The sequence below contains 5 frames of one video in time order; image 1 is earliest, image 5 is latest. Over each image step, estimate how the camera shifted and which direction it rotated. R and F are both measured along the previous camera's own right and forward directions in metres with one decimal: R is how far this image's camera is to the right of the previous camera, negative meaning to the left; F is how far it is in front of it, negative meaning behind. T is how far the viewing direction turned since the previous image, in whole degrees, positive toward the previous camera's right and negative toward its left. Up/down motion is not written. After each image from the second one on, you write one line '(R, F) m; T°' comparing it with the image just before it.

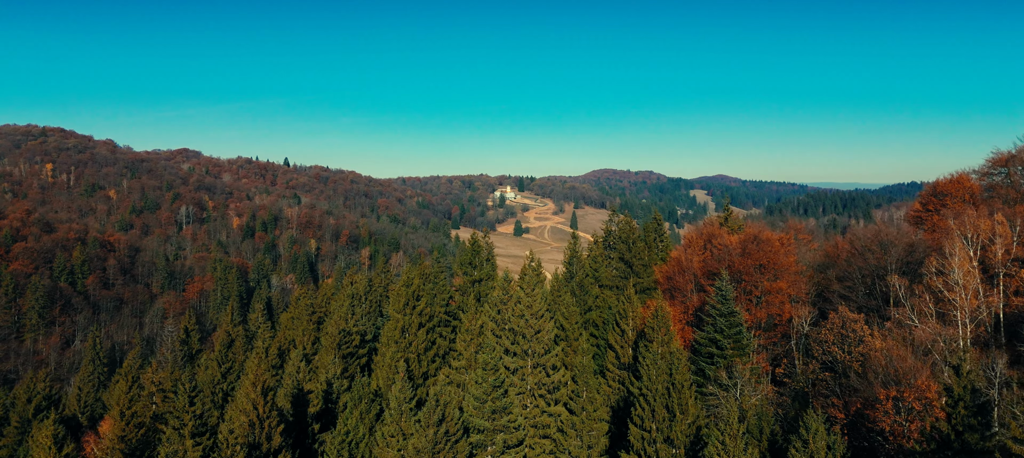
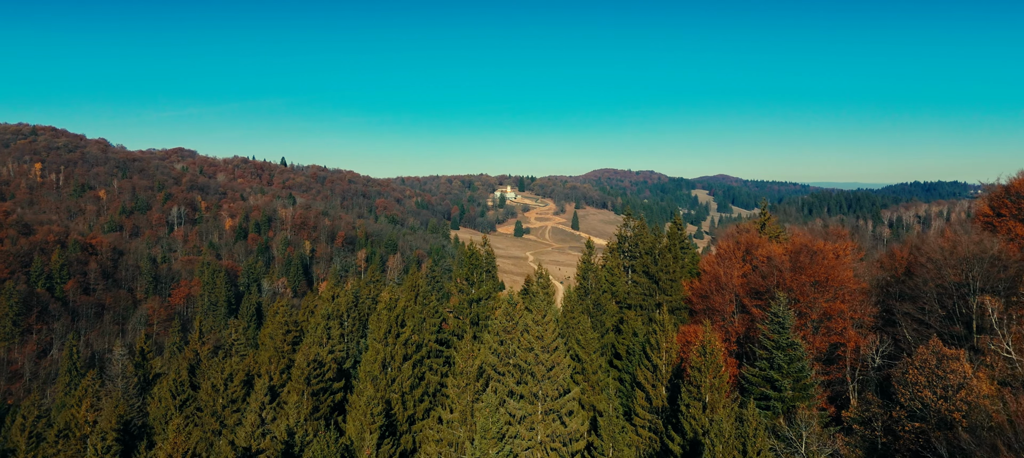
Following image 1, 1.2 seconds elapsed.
(-0.2, +3.7) m; 0°
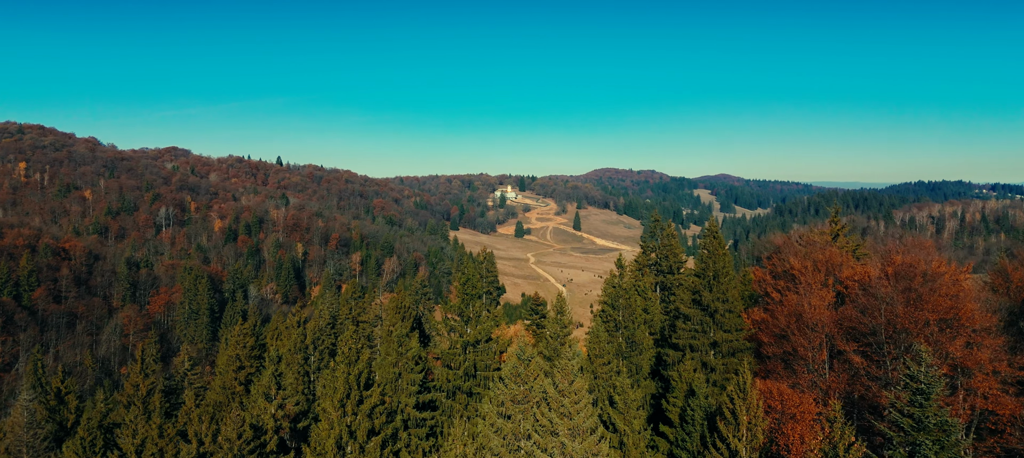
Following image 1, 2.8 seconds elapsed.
(-0.3, +5.0) m; 0°
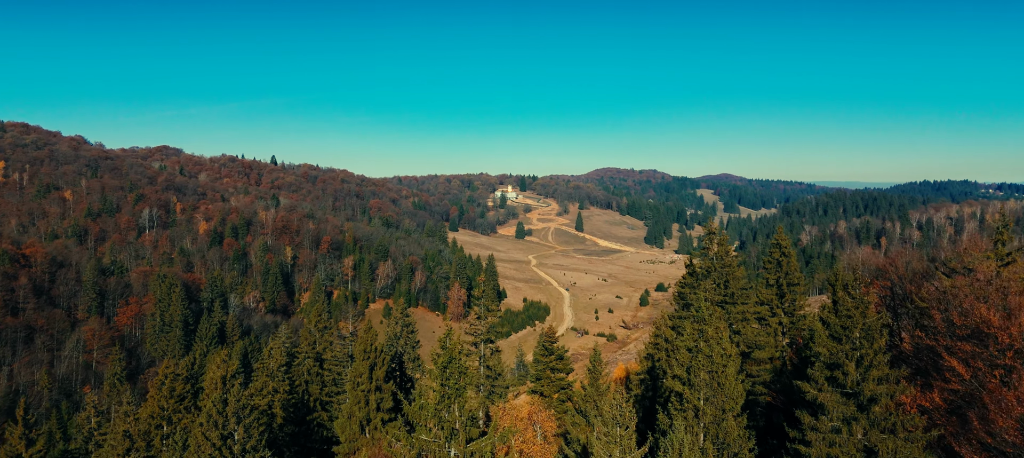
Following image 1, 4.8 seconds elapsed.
(-0.3, +6.3) m; 0°
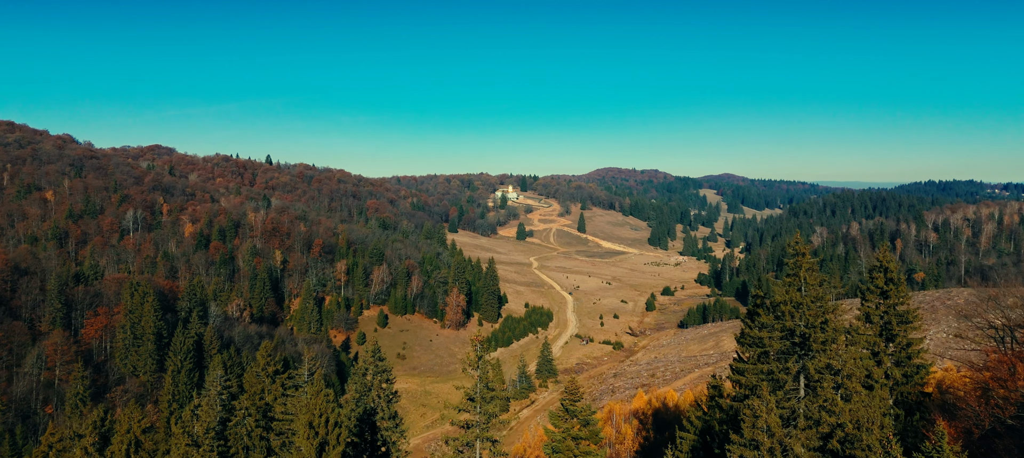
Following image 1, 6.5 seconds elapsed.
(-0.3, +5.4) m; 0°
